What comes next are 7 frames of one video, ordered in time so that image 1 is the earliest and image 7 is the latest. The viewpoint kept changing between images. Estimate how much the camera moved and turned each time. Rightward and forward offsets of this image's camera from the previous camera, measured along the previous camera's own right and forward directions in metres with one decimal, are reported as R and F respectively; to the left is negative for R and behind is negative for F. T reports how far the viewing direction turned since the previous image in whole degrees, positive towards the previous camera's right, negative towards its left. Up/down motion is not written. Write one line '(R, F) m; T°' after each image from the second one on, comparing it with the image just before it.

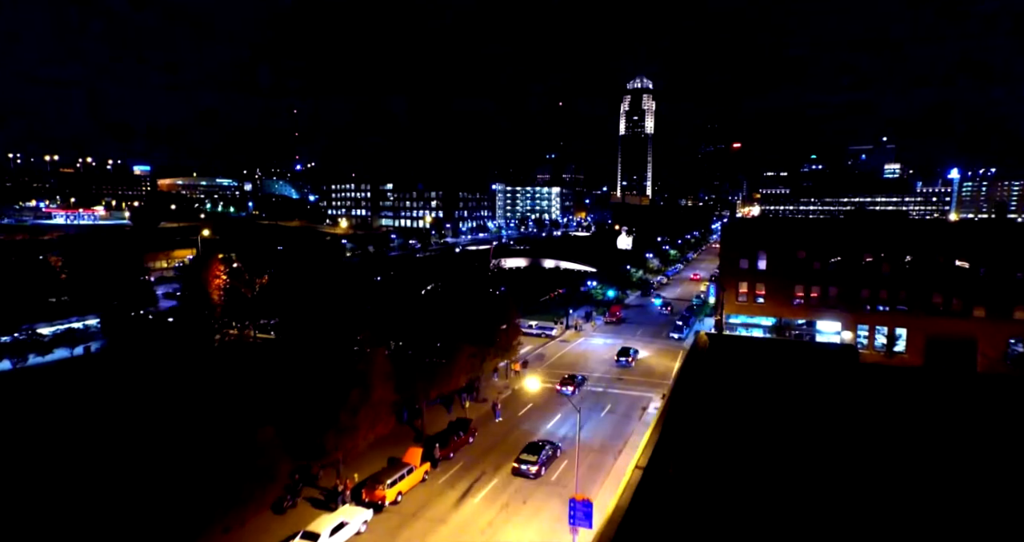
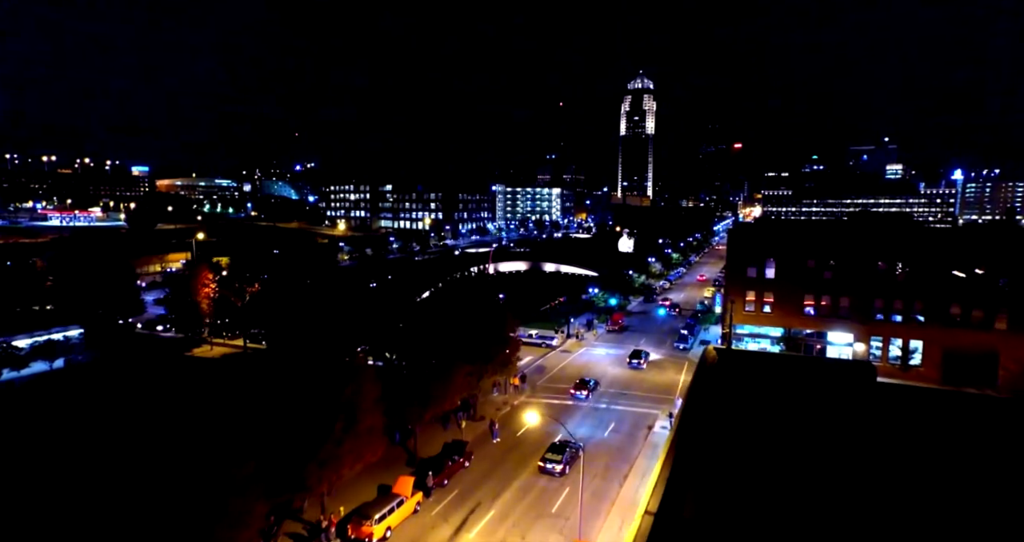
(+0.1, +1.4) m; 0°
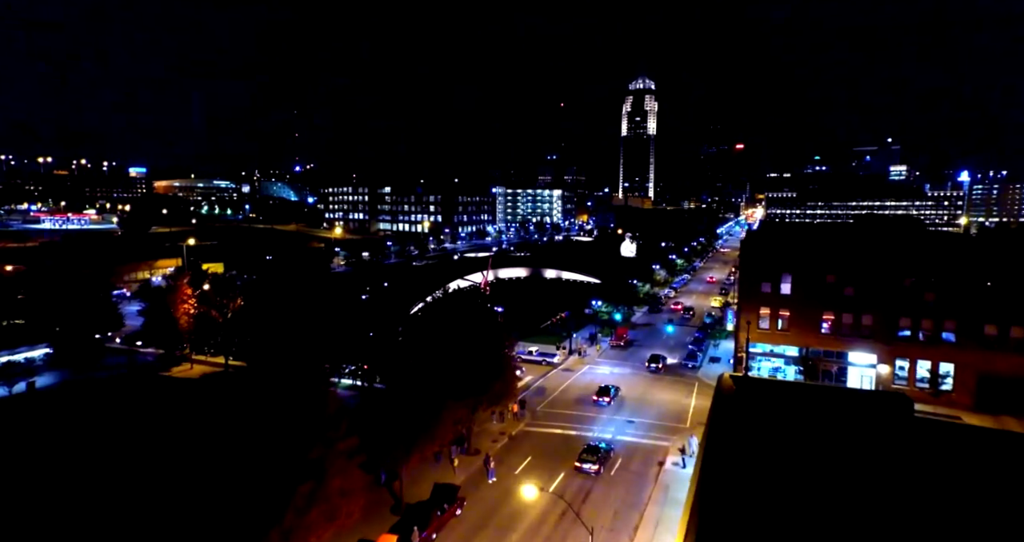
(+0.1, +2.3) m; 0°
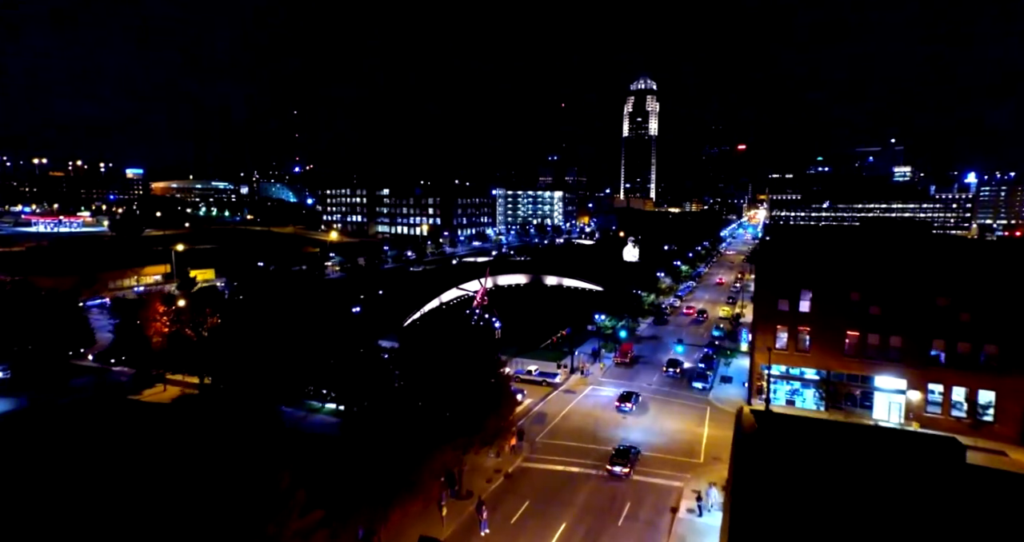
(+0.2, +2.6) m; 0°
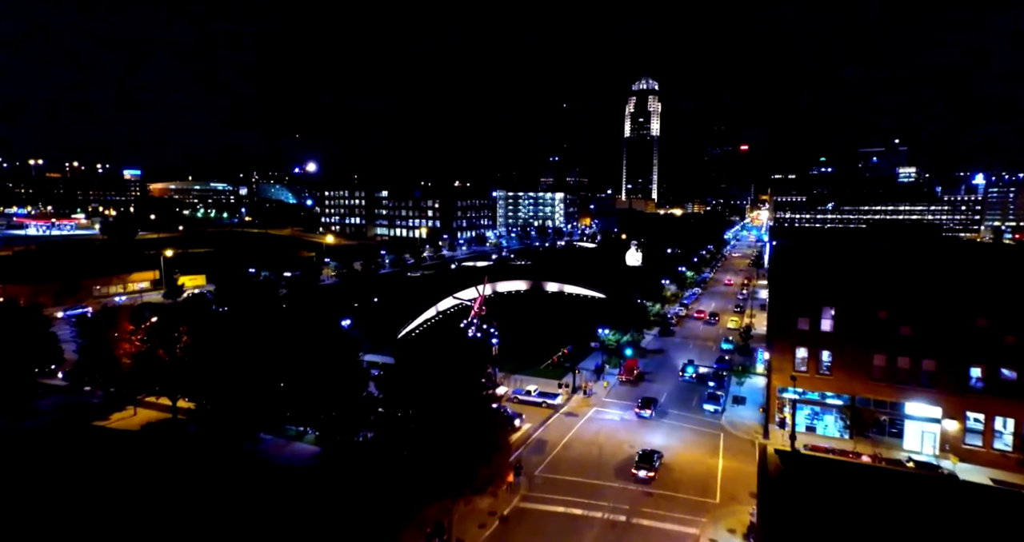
(+0.2, +2.5) m; 0°
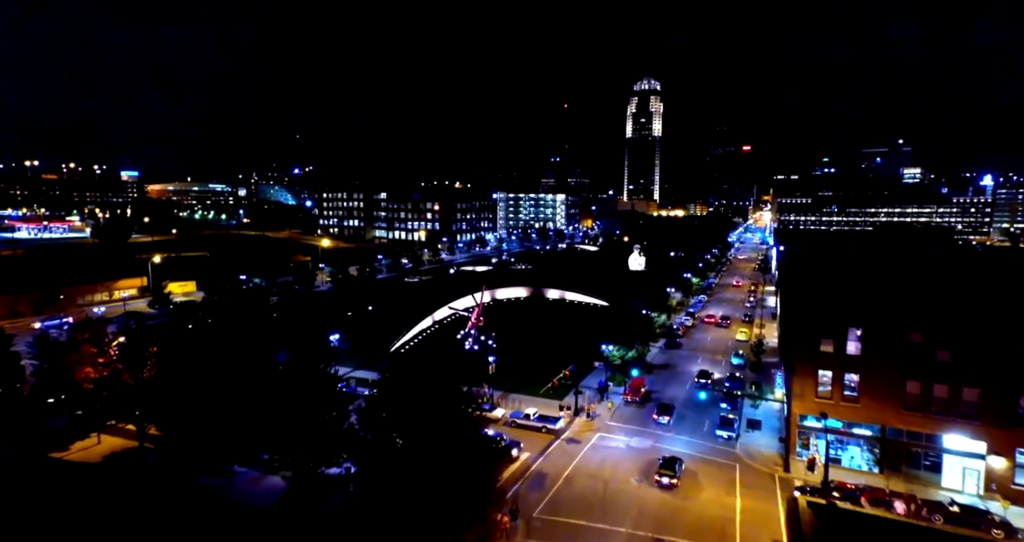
(+0.2, +2.5) m; 0°
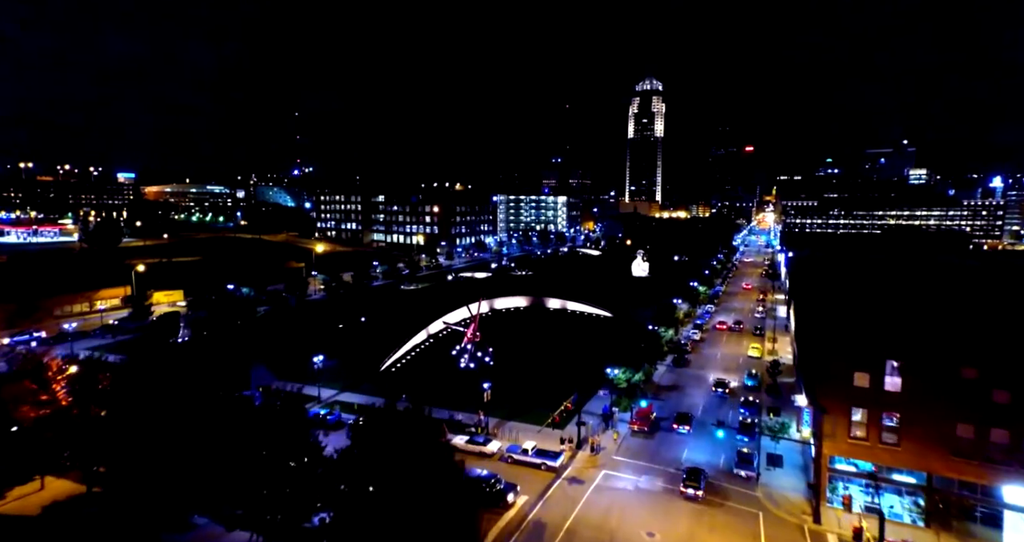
(+0.3, +3.1) m; 0°
